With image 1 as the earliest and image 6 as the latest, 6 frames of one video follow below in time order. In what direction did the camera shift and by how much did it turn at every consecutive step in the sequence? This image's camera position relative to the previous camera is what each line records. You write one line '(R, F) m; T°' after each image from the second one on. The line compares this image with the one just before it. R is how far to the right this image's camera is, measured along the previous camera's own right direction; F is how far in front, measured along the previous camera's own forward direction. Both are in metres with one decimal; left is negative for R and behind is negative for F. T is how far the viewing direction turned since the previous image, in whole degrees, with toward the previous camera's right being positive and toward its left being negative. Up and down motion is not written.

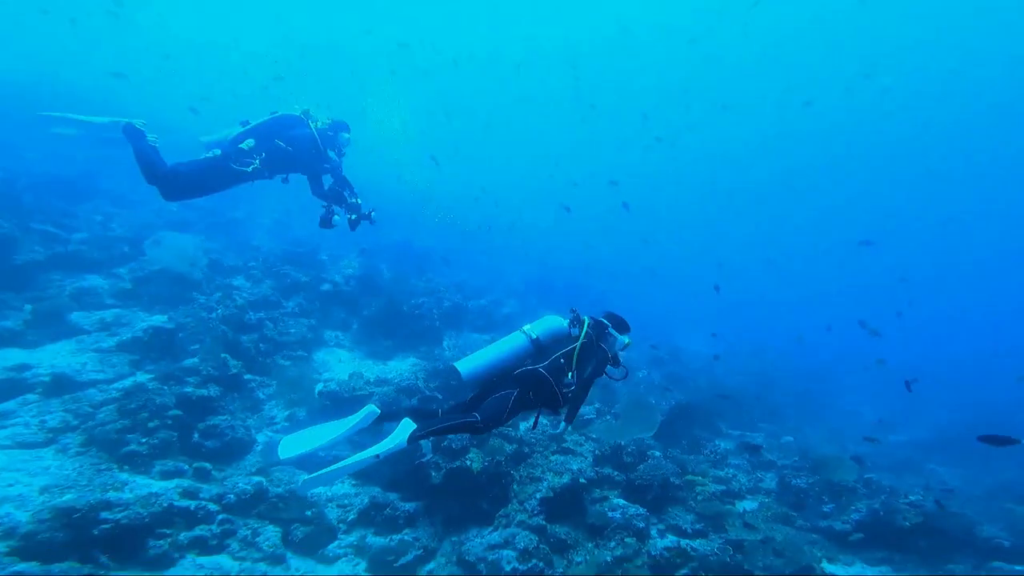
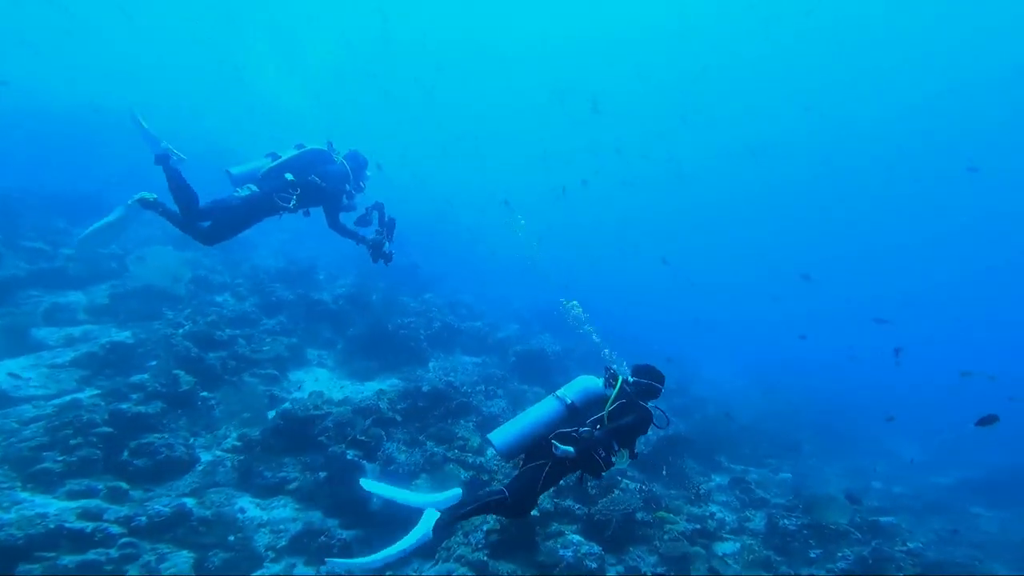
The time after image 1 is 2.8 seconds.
(+1.1, +0.3) m; -3°
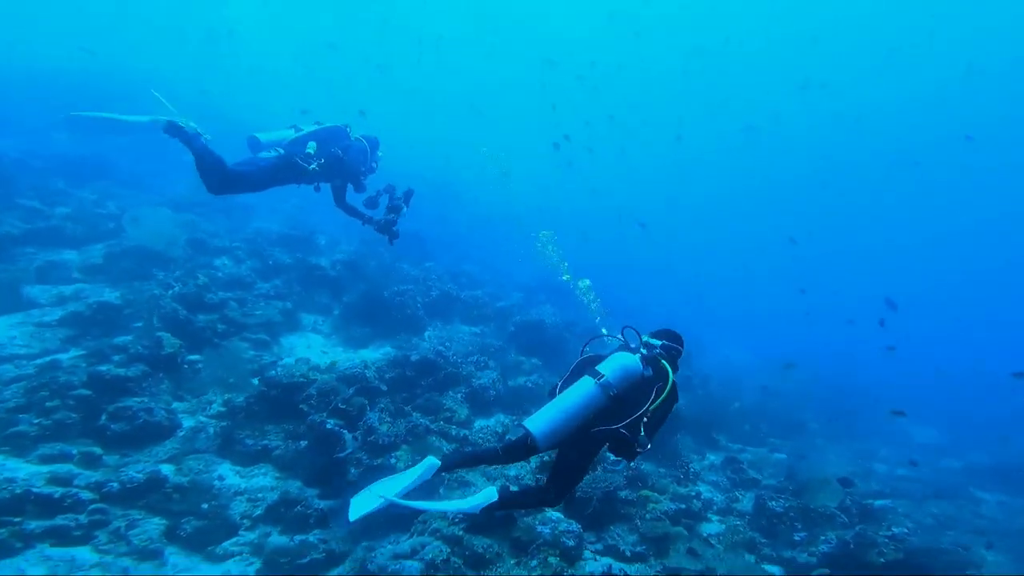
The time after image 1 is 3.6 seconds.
(+0.4, +0.3) m; -2°
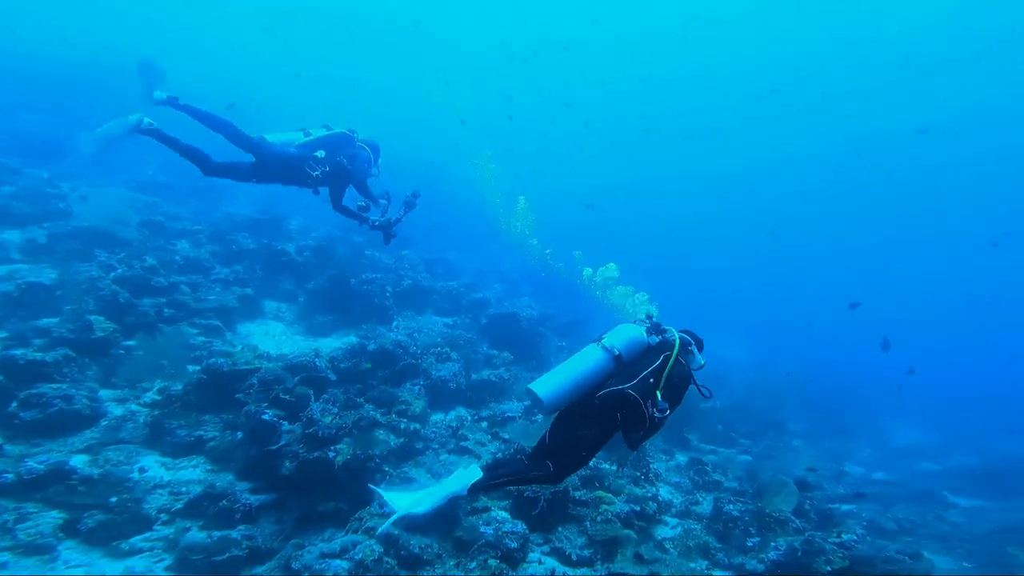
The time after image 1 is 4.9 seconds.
(+0.7, +0.3) m; +1°
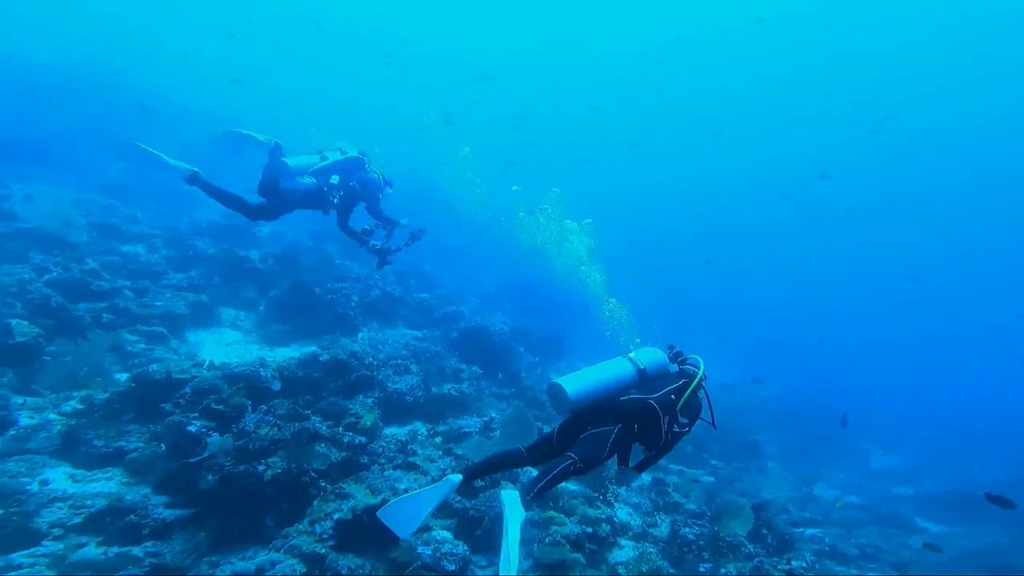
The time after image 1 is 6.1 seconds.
(+0.6, +0.2) m; +1°
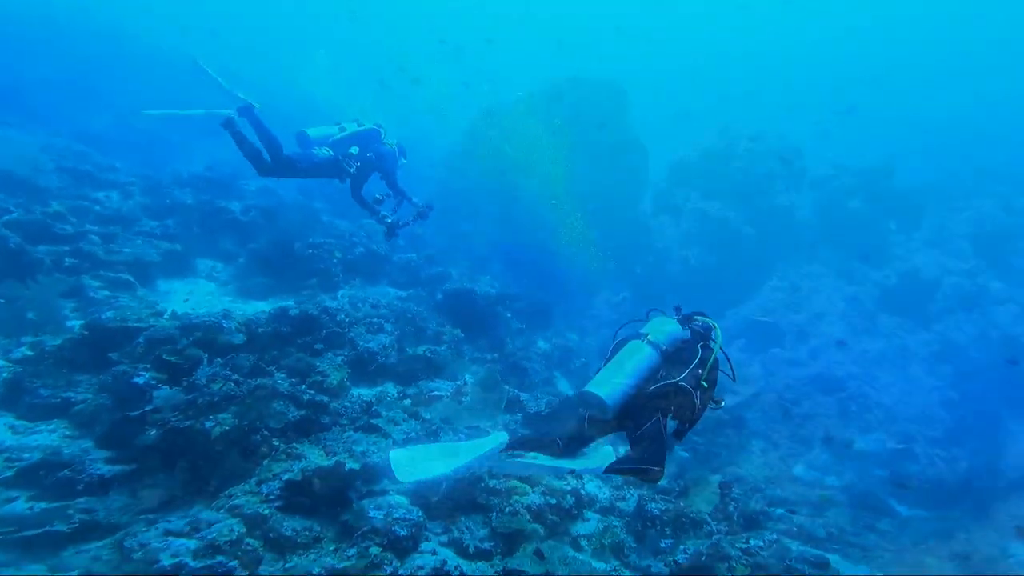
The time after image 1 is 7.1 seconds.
(+0.5, +0.4) m; 0°
